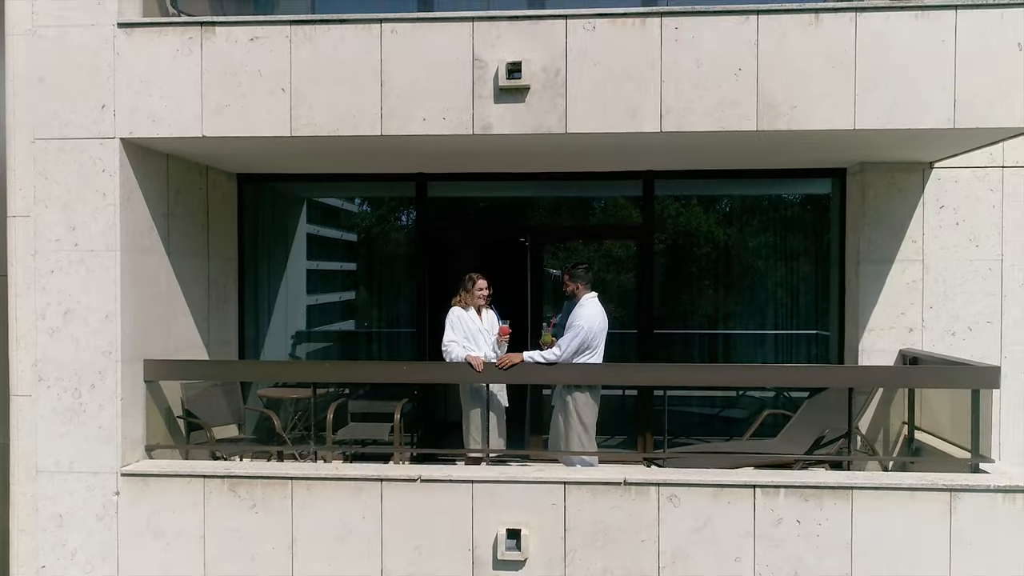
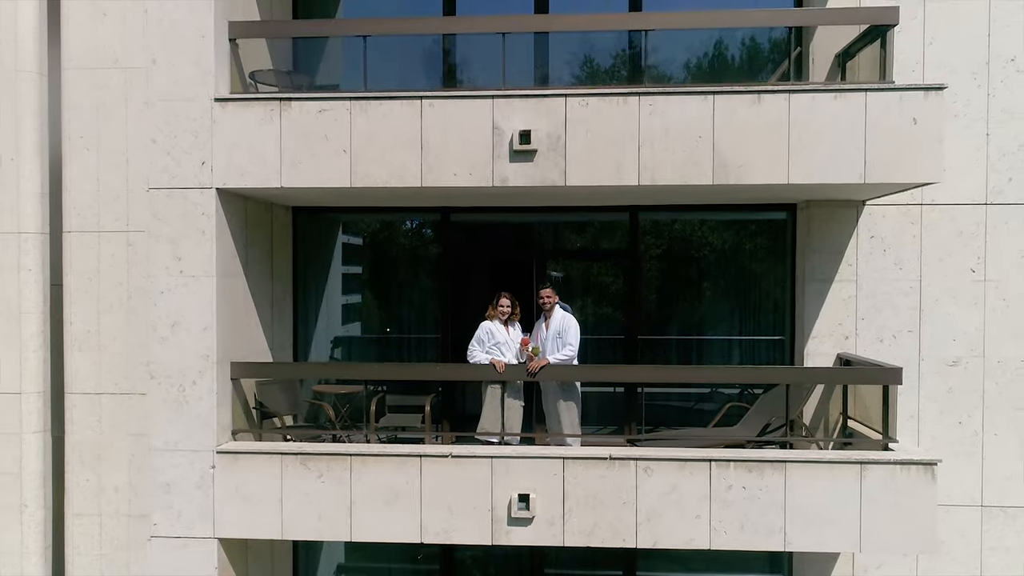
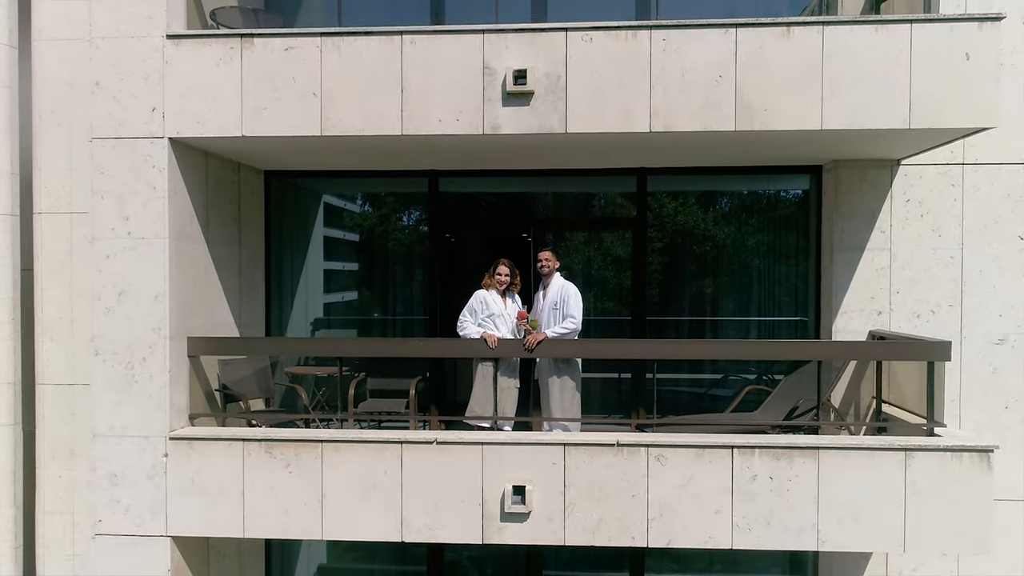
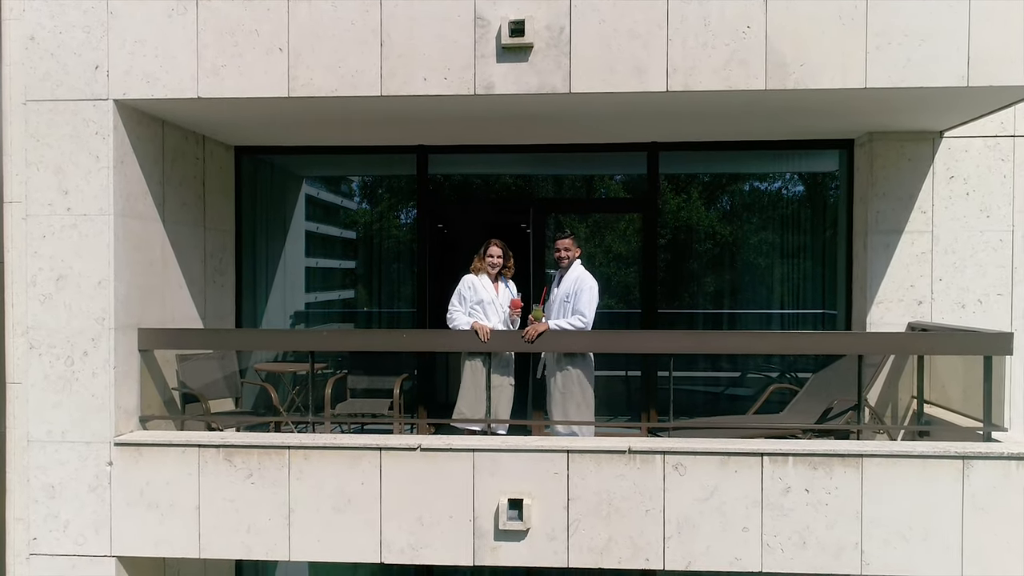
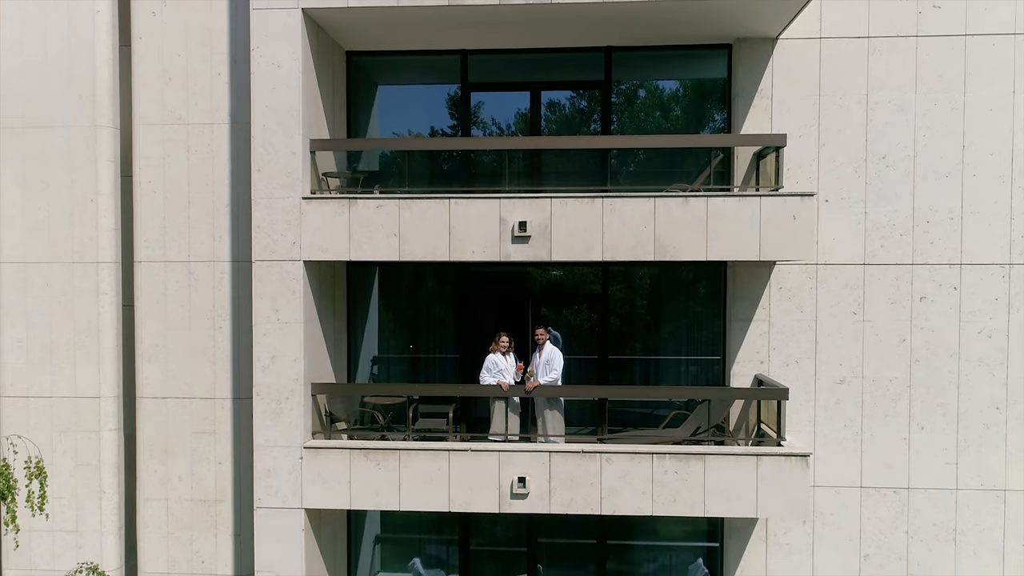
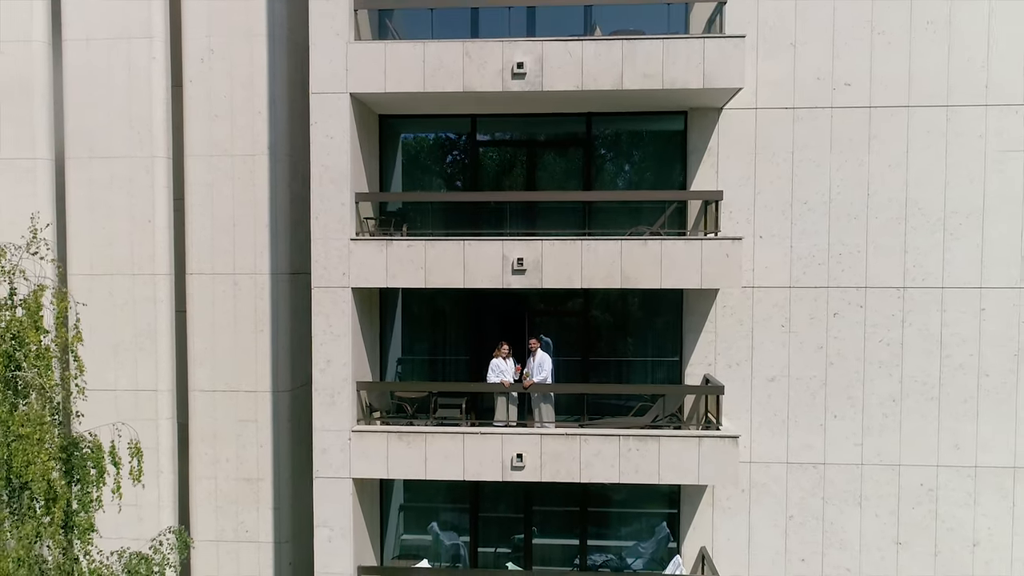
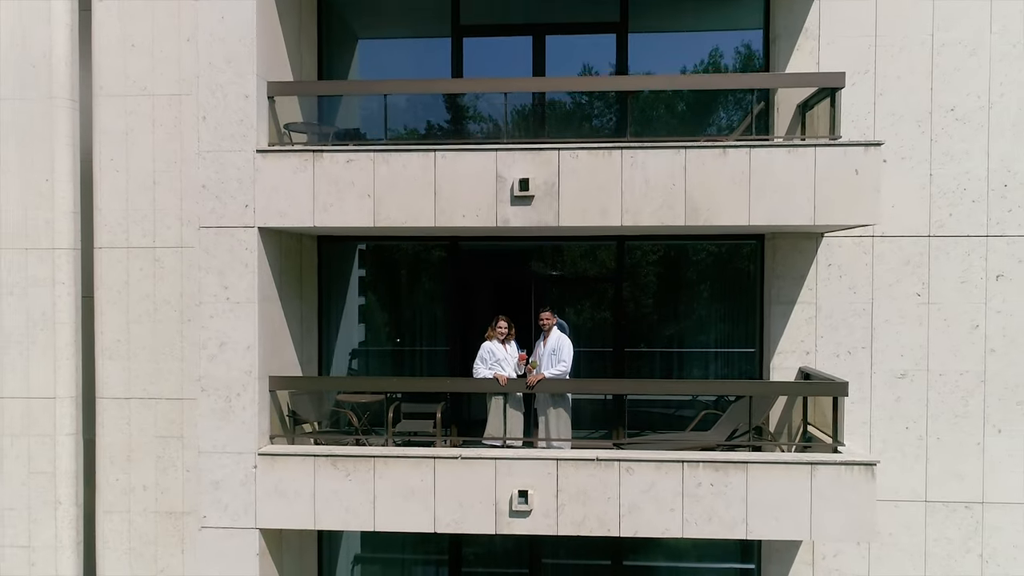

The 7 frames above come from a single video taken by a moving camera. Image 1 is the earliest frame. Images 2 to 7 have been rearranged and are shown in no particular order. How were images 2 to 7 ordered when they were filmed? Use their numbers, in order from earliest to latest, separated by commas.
4, 3, 2, 7, 5, 6
